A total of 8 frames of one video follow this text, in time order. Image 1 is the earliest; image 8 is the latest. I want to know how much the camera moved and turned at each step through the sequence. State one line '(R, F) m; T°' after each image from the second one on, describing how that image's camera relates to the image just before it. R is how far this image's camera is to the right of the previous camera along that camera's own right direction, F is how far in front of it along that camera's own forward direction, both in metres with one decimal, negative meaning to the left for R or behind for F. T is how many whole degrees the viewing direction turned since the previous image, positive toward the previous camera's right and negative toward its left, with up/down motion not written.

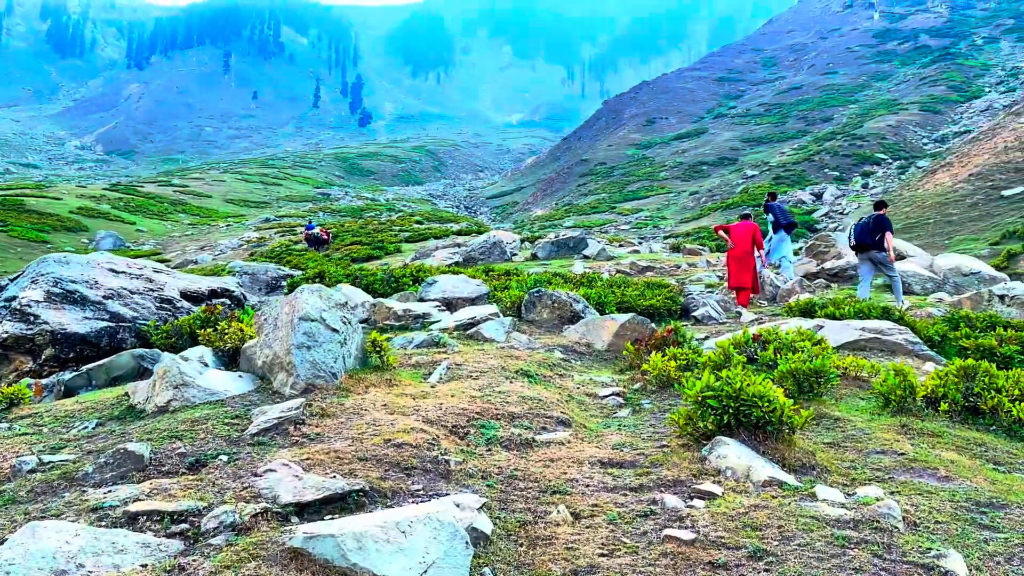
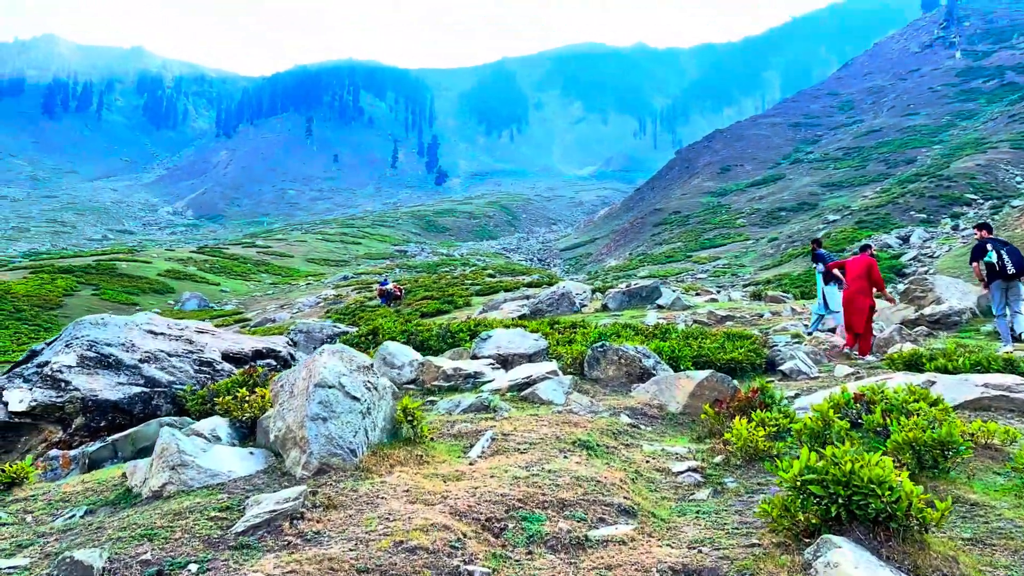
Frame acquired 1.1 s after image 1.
(+0.2, +1.3) m; -5°
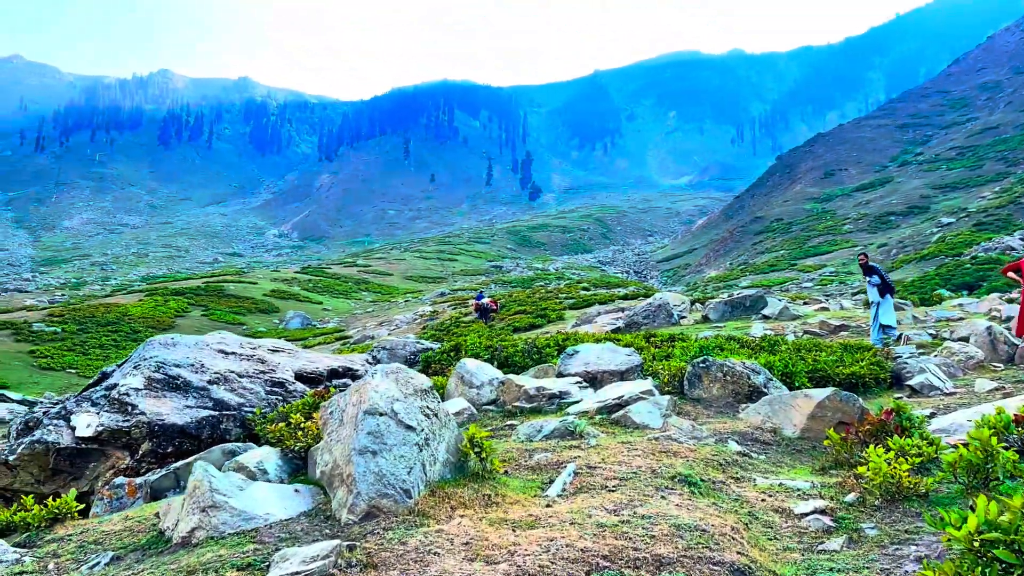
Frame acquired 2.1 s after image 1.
(+0.1, +1.2) m; -6°
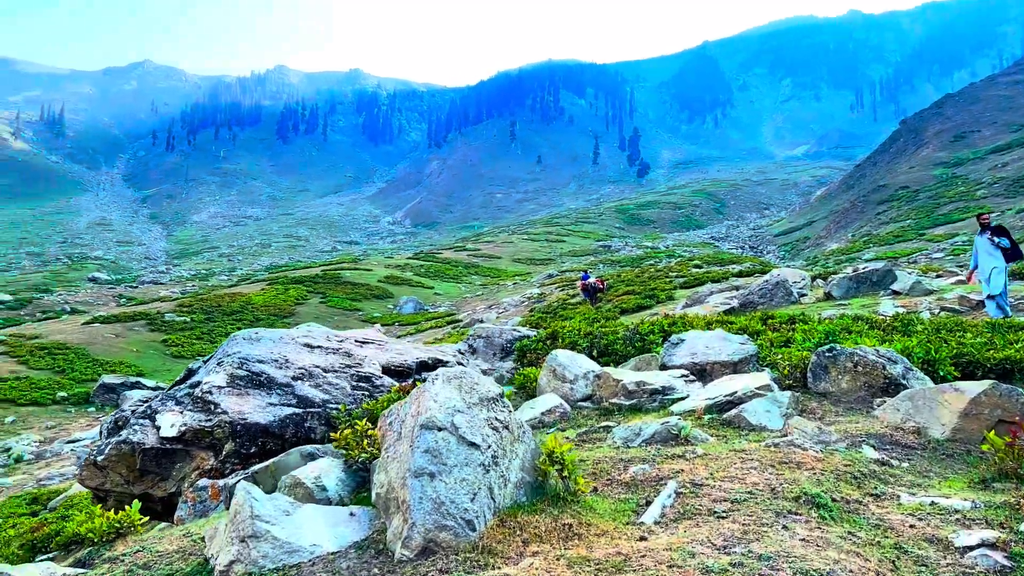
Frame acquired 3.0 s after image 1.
(+0.2, +1.0) m; -7°
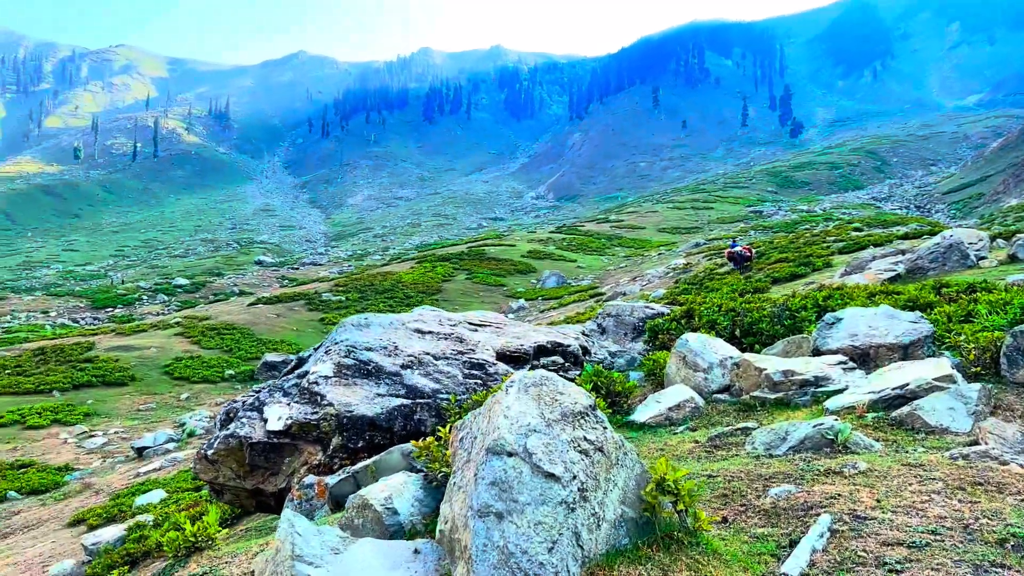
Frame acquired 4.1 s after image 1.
(+0.3, +1.2) m; -10°
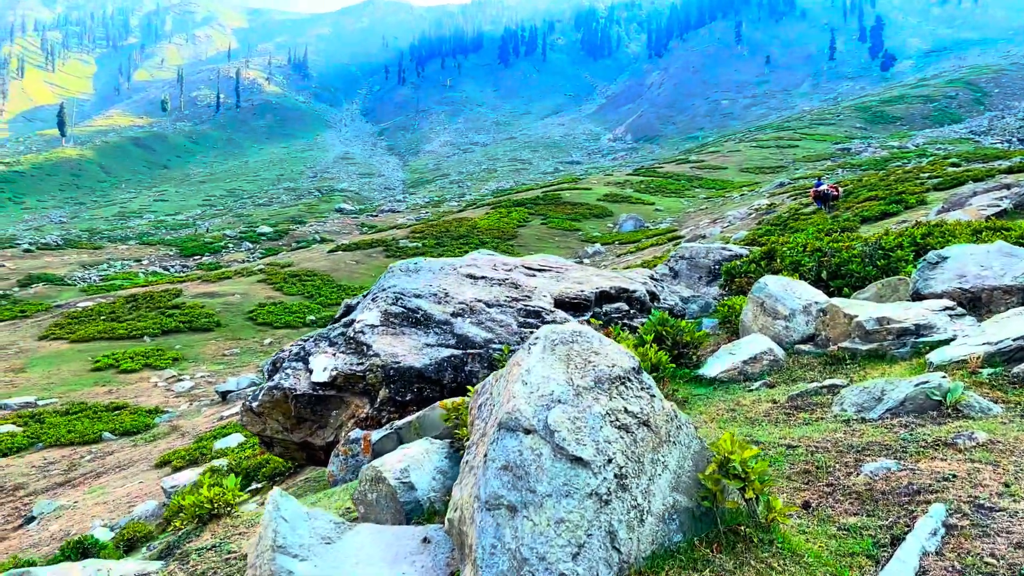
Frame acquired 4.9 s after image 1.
(+0.2, +0.9) m; -5°
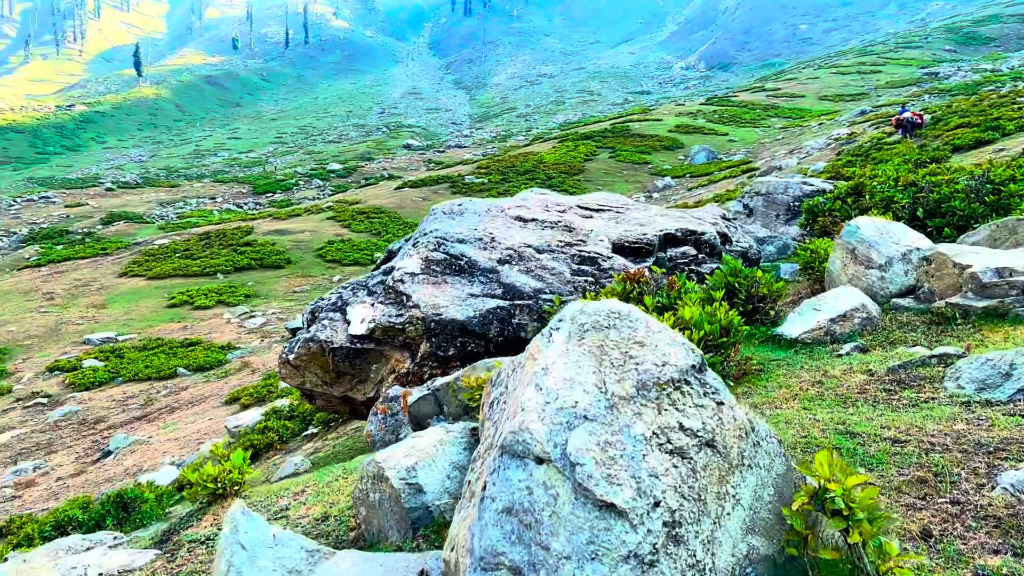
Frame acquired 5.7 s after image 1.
(+0.2, +1.0) m; -5°
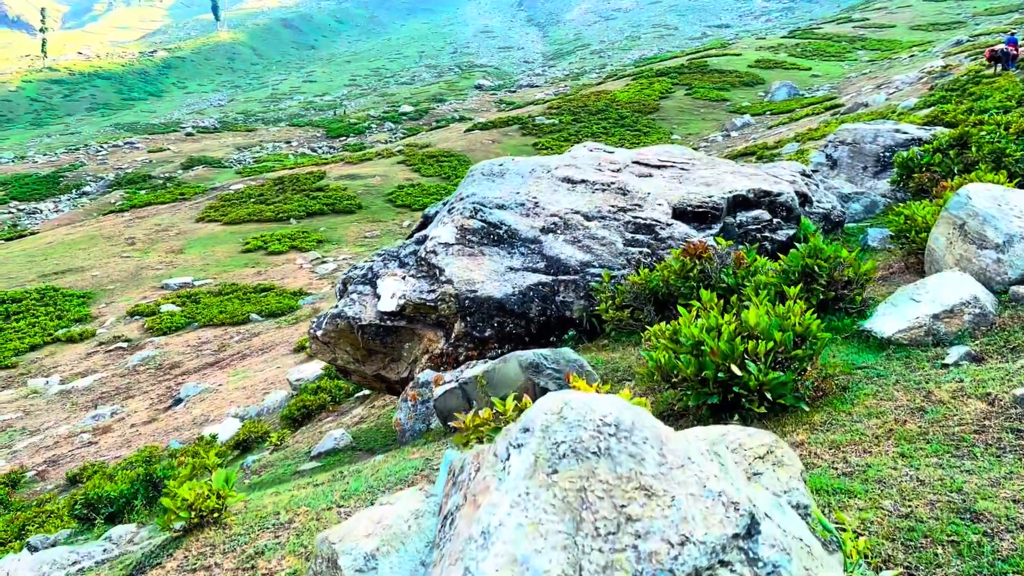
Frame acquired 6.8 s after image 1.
(+0.3, +1.0) m; -5°
